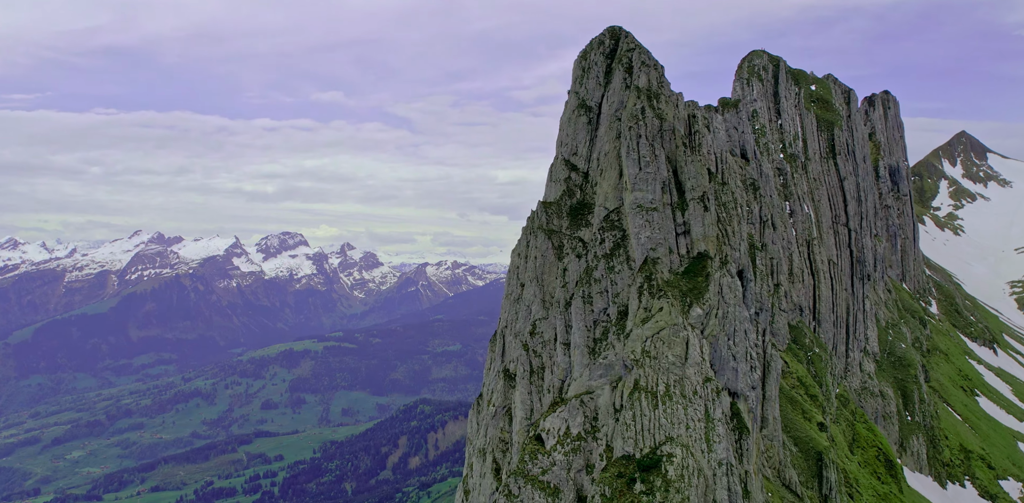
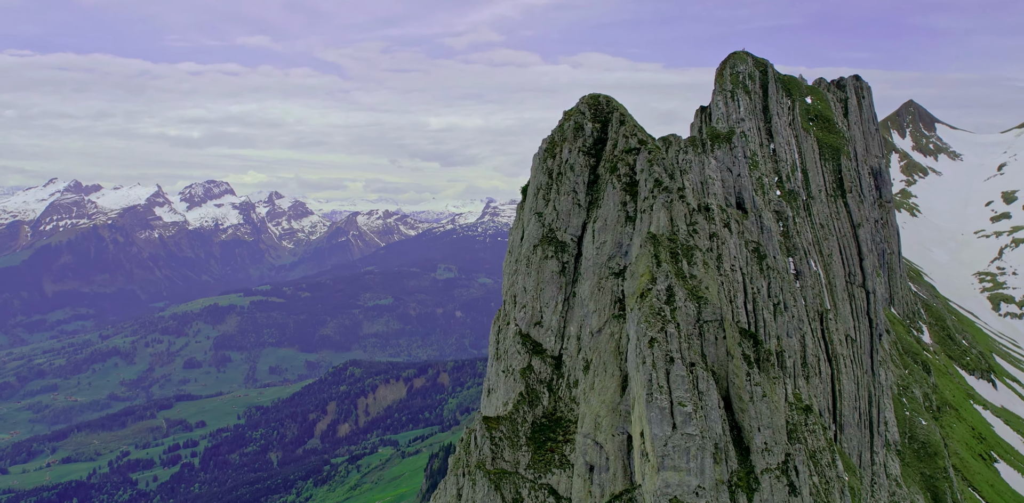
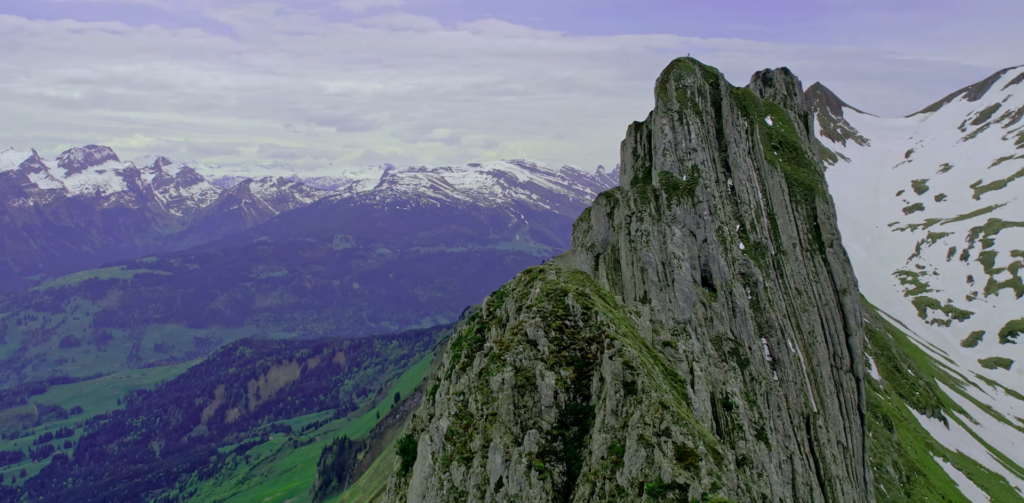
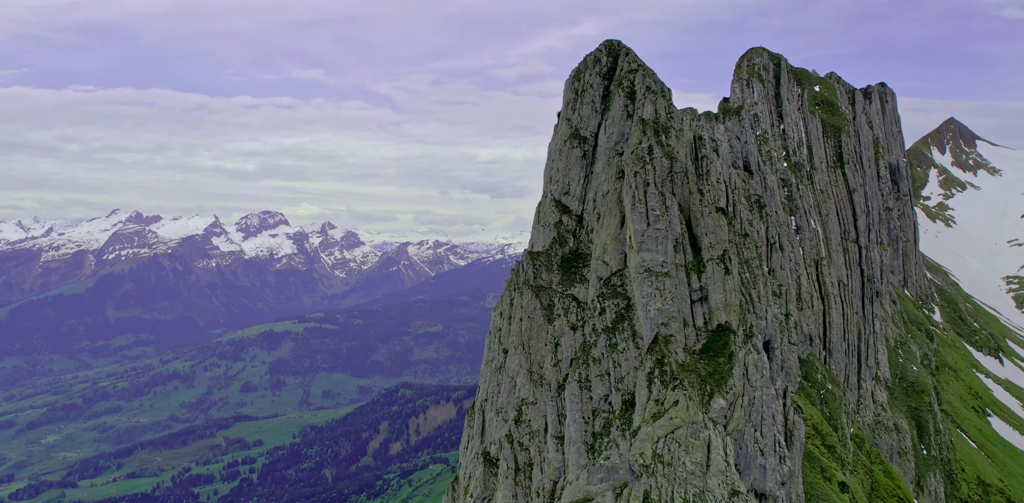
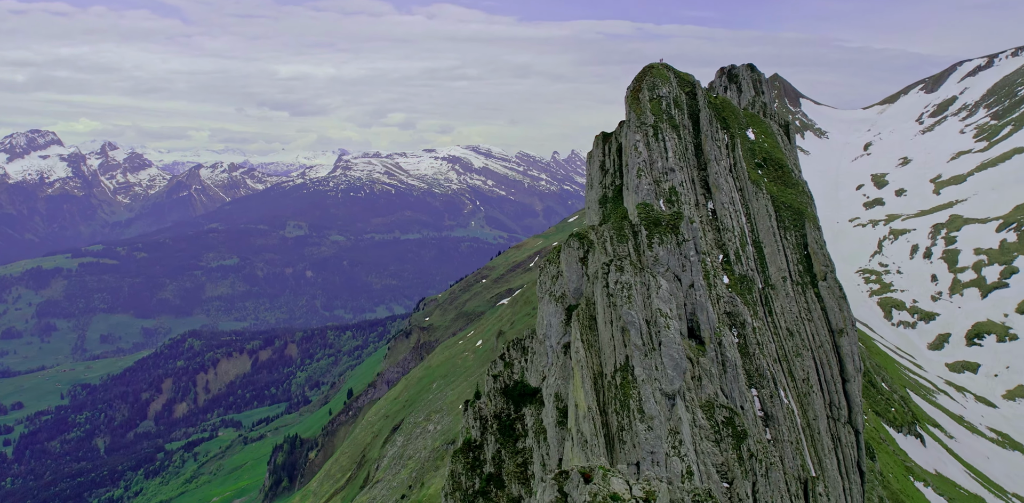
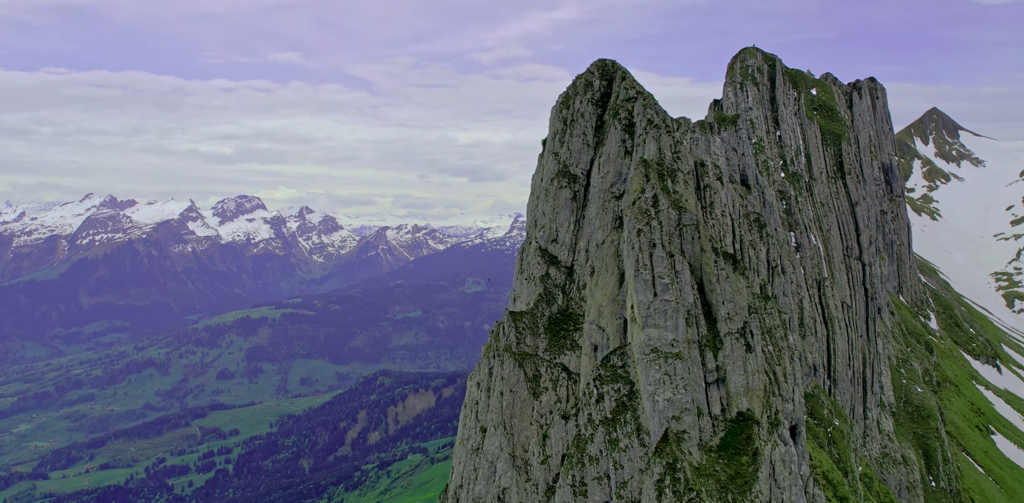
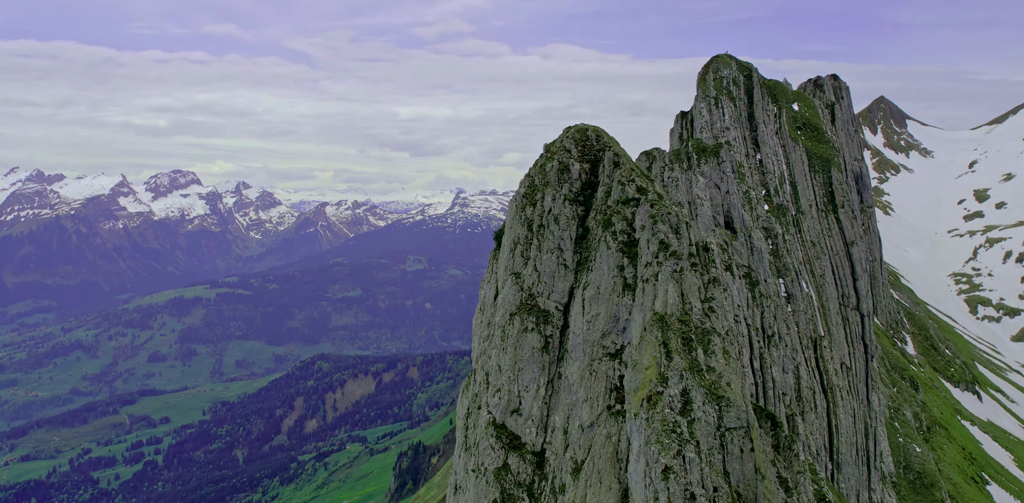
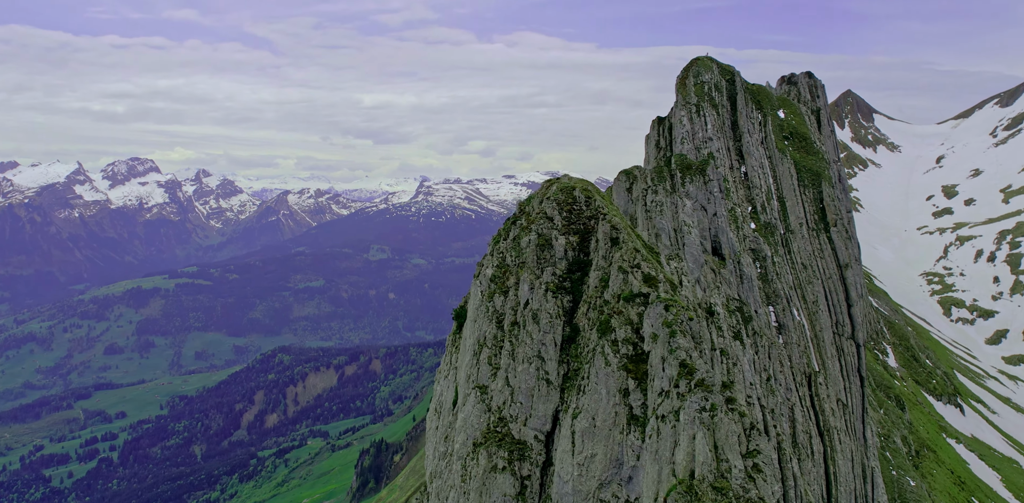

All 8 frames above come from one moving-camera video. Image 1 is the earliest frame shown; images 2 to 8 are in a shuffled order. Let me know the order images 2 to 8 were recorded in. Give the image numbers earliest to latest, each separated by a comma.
4, 6, 2, 7, 8, 3, 5
